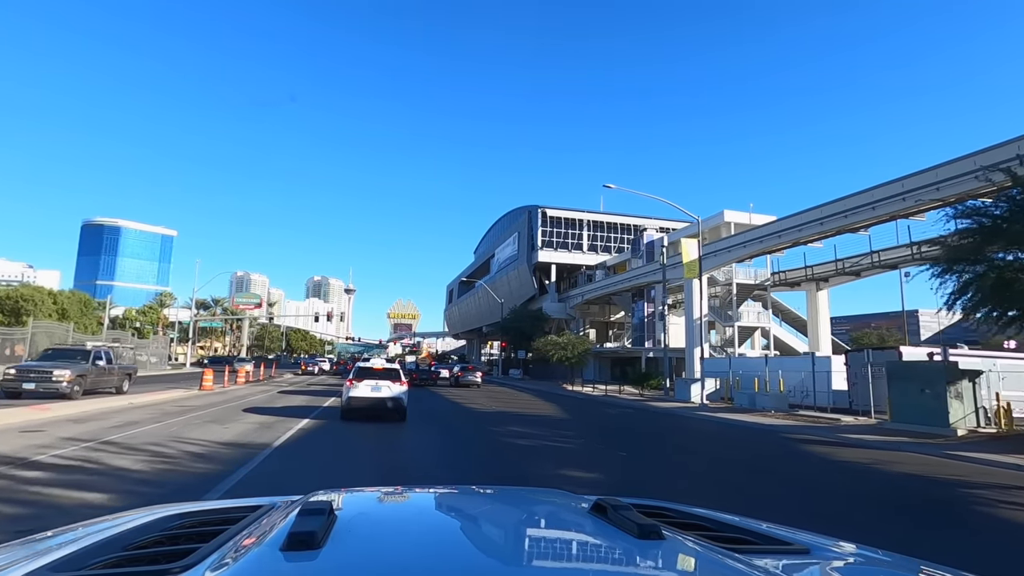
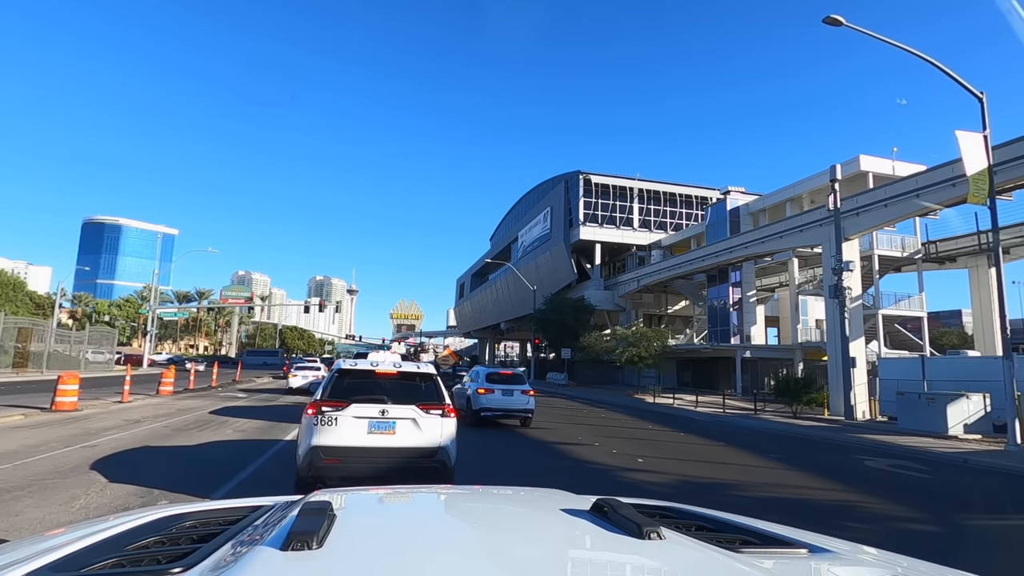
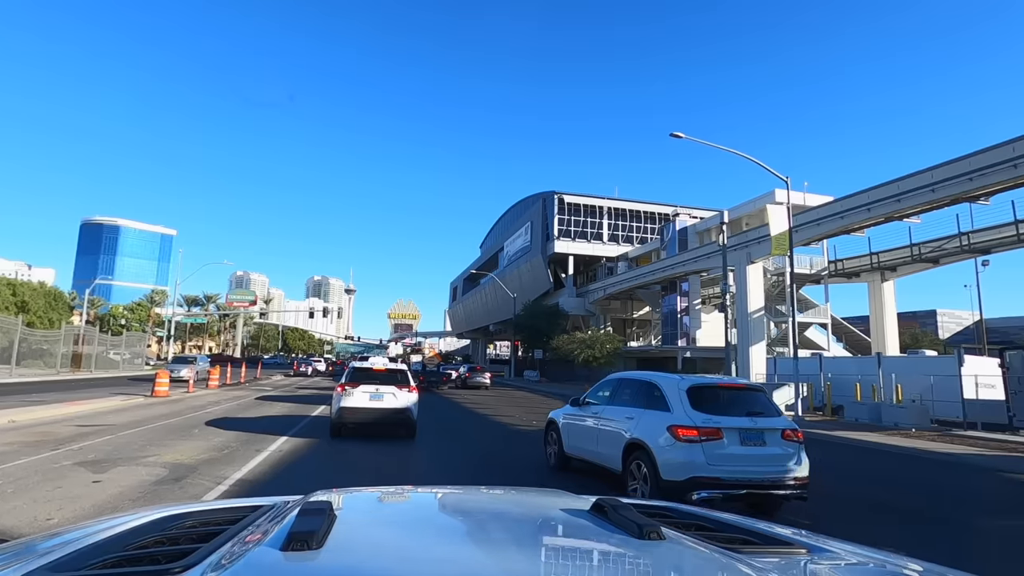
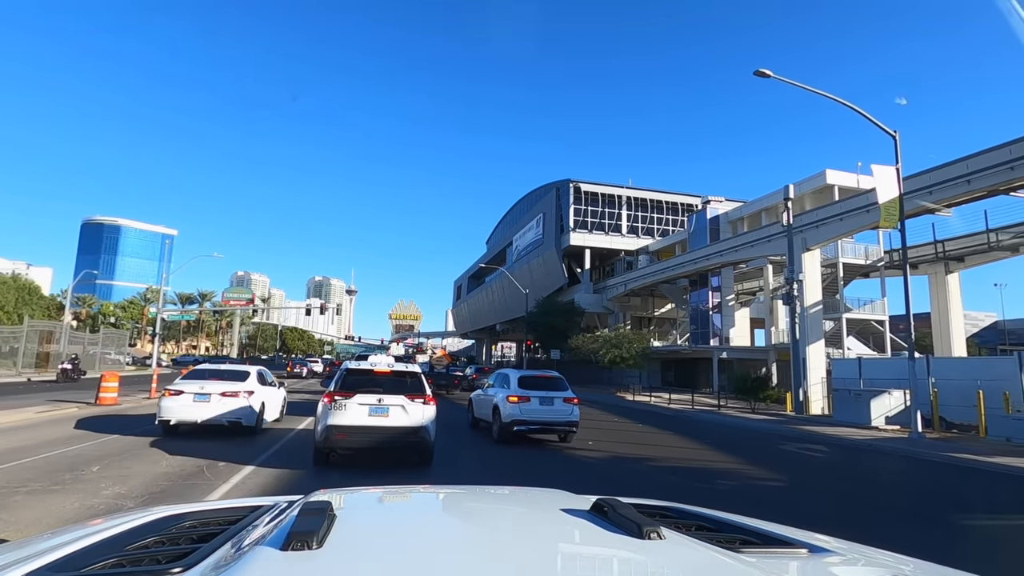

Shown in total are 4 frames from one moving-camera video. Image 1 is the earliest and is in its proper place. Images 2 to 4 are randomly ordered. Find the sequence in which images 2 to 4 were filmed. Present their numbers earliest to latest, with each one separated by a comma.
3, 4, 2
